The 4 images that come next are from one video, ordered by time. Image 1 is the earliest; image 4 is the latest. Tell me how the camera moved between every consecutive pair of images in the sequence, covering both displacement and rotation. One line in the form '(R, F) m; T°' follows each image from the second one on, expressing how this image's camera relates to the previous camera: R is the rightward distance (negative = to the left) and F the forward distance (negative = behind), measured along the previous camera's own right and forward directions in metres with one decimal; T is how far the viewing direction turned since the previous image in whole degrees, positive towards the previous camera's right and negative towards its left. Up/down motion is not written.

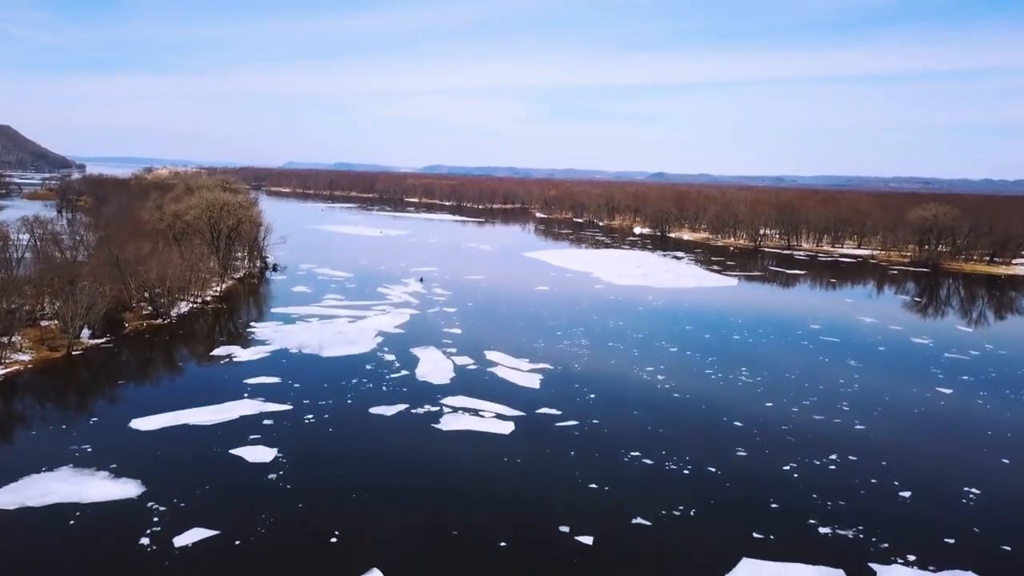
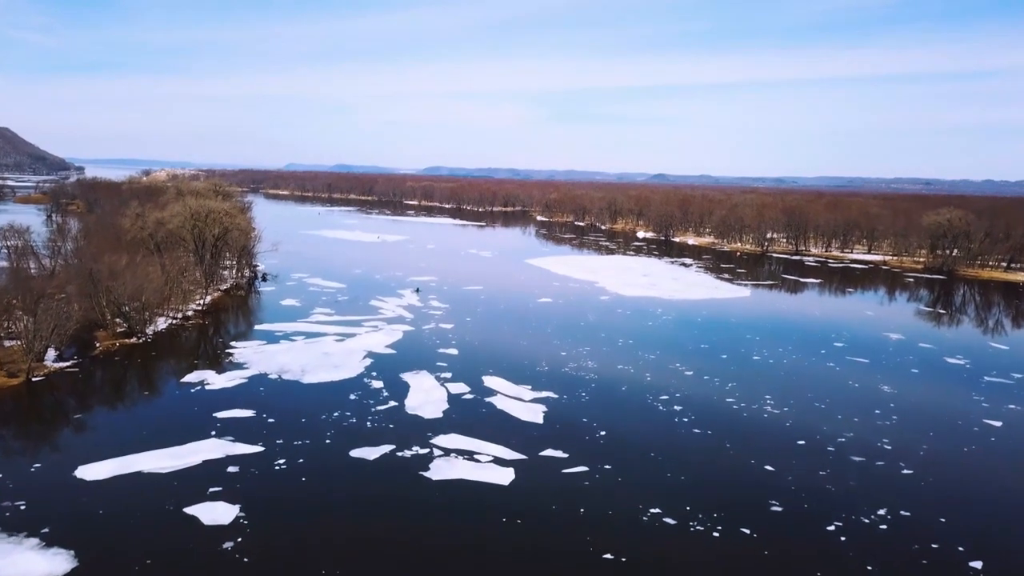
(0.0, +1.4) m; 0°
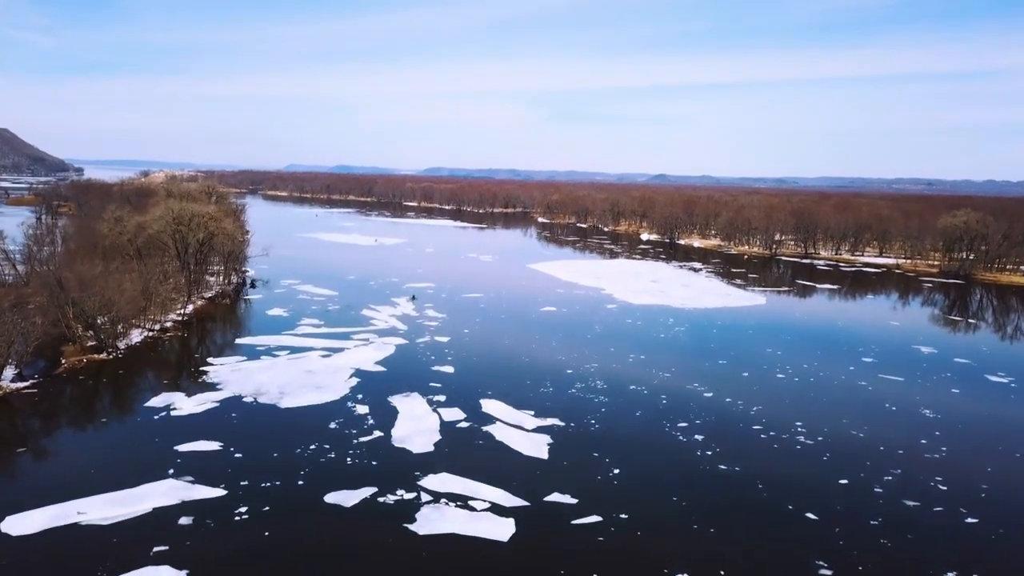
(0.0, +1.5) m; 0°
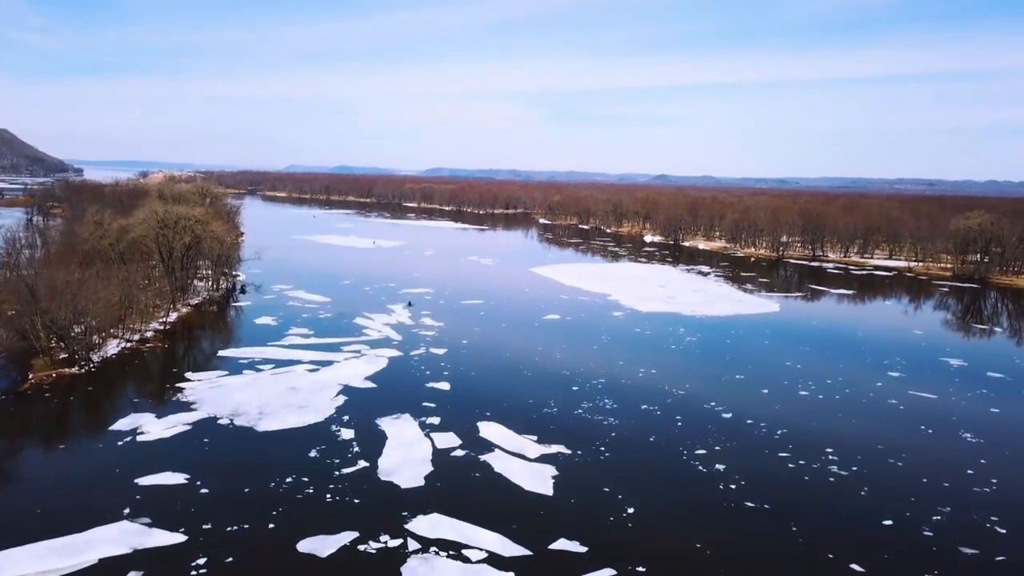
(0.0, +1.2) m; 0°
